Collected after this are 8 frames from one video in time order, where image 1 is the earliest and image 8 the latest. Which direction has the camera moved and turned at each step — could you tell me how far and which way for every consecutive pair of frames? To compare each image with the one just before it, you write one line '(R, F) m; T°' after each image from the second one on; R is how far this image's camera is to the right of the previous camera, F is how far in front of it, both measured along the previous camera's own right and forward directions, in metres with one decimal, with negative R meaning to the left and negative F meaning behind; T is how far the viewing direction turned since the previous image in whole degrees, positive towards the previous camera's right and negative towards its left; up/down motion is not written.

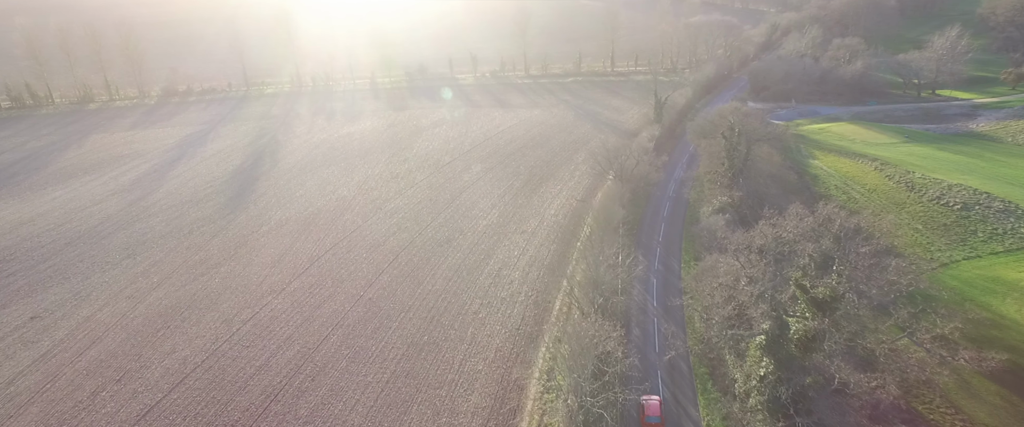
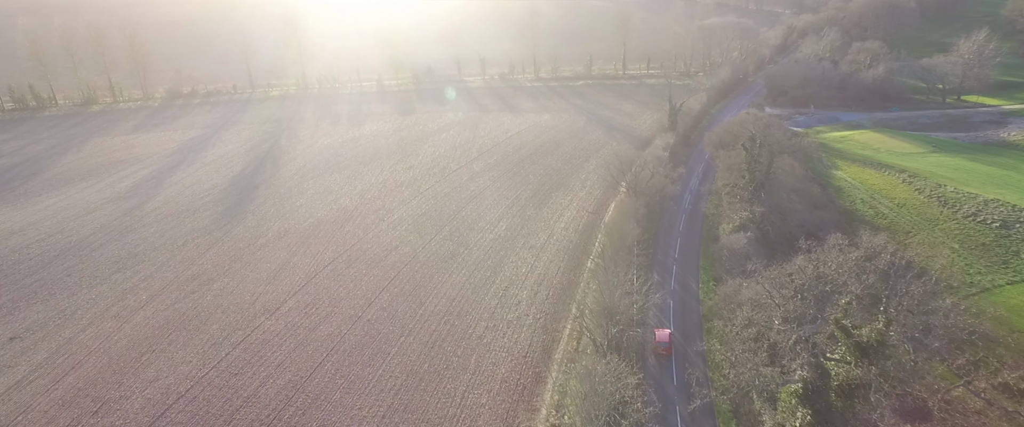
(0.0, +1.8) m; -1°
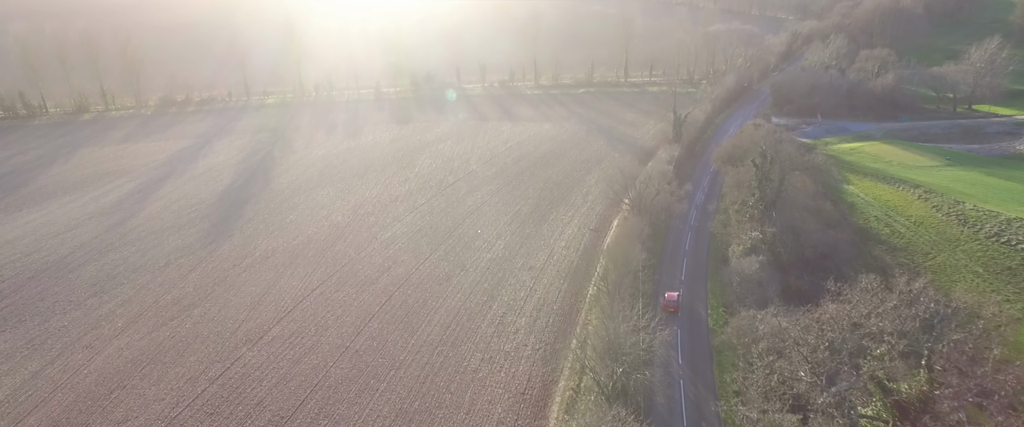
(+0.1, +1.6) m; 0°
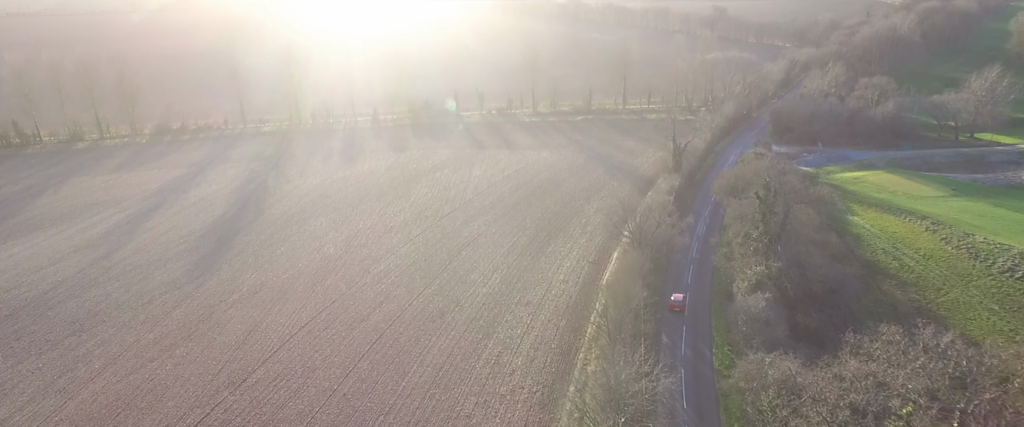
(+0.1, +1.0) m; 0°
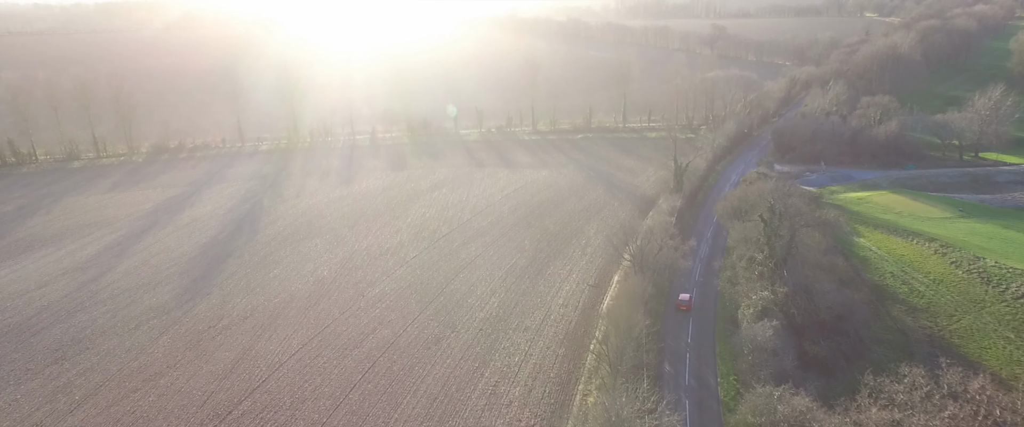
(+0.1, +0.8) m; 0°
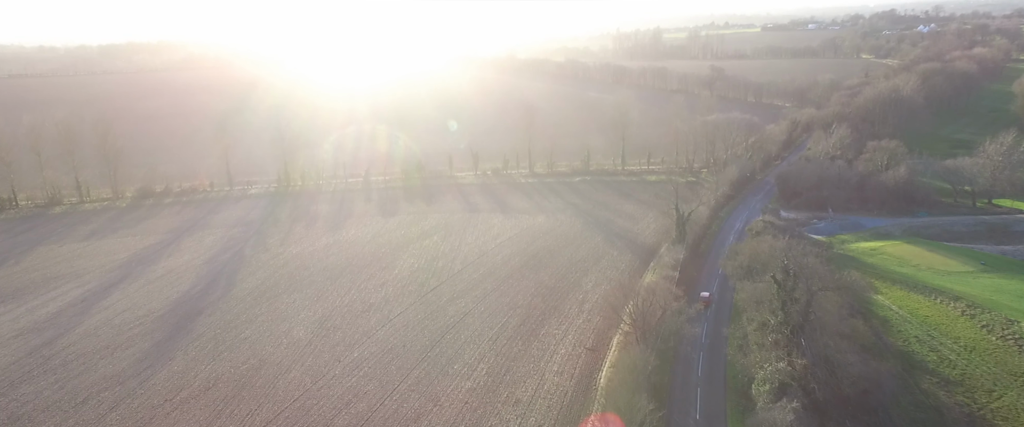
(+0.5, +2.5) m; 0°
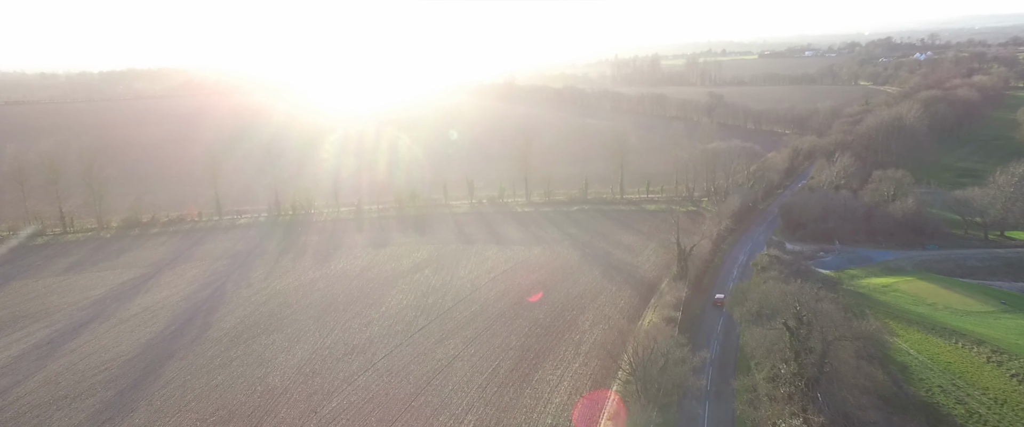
(+0.5, +2.1) m; 0°
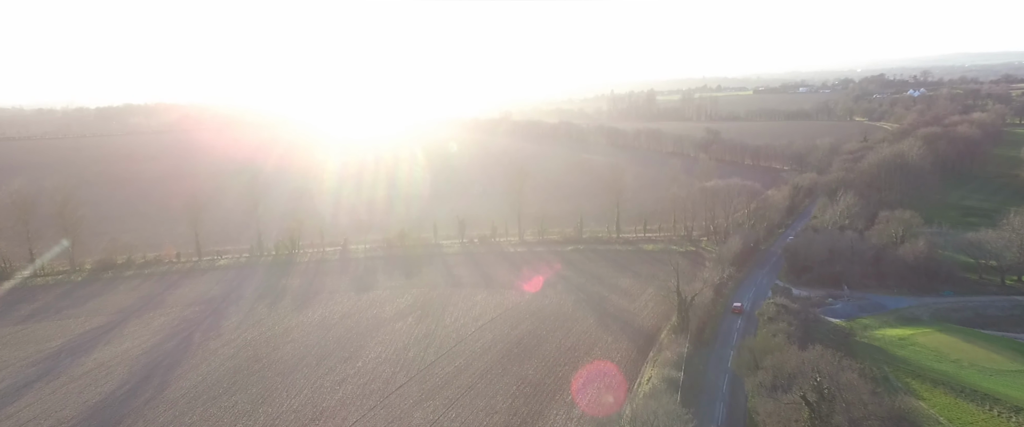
(+0.7, +2.9) m; 0°
